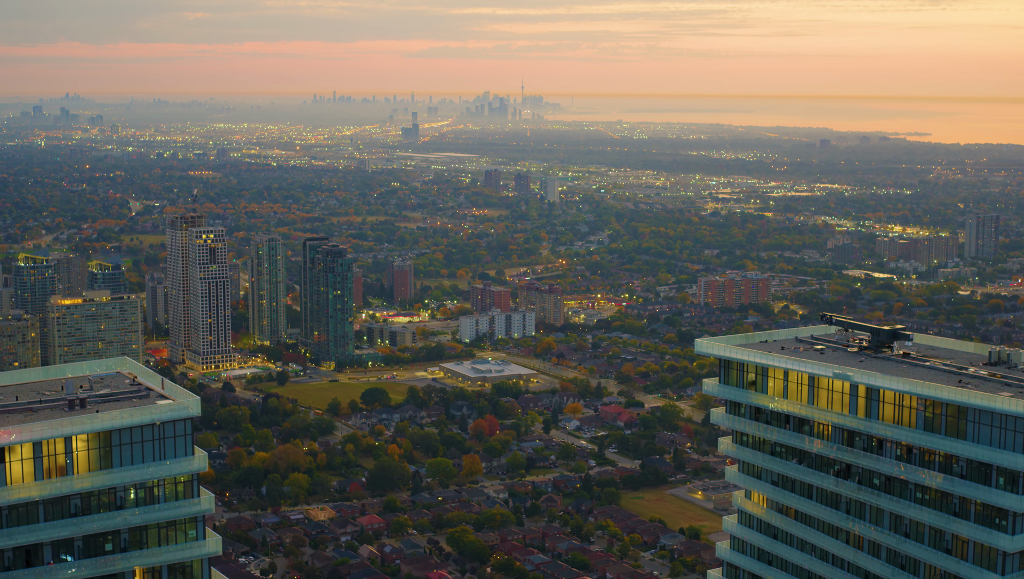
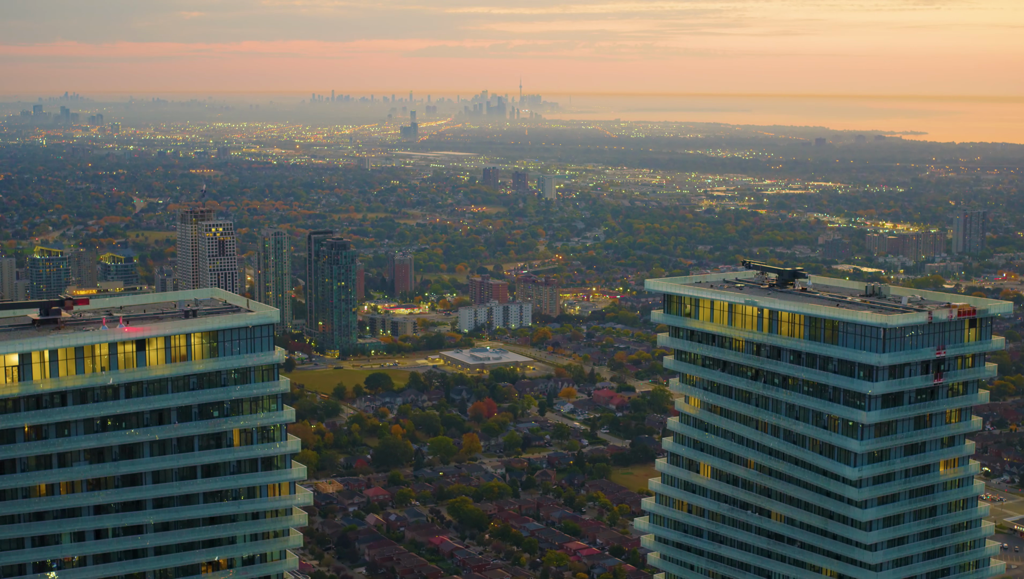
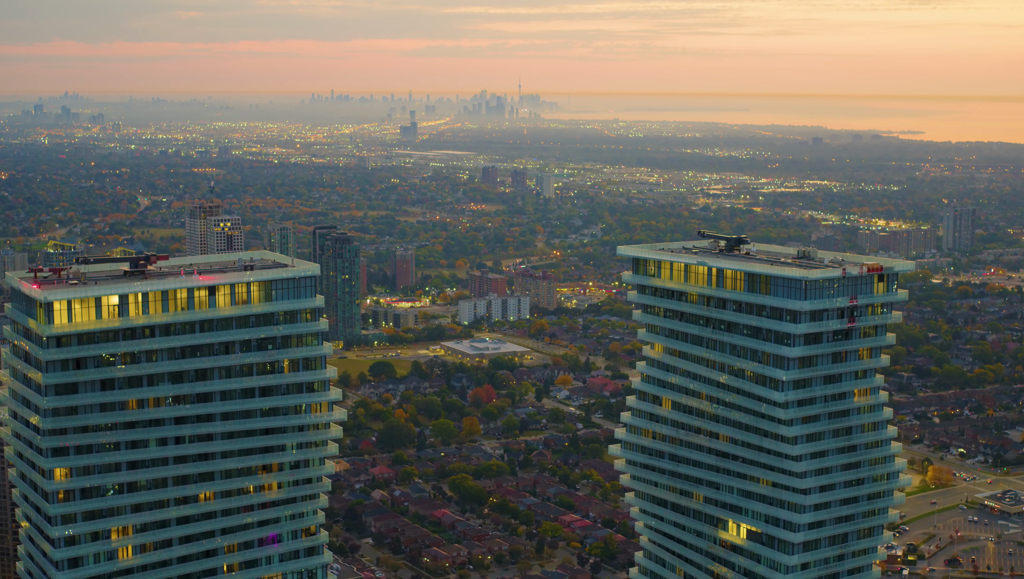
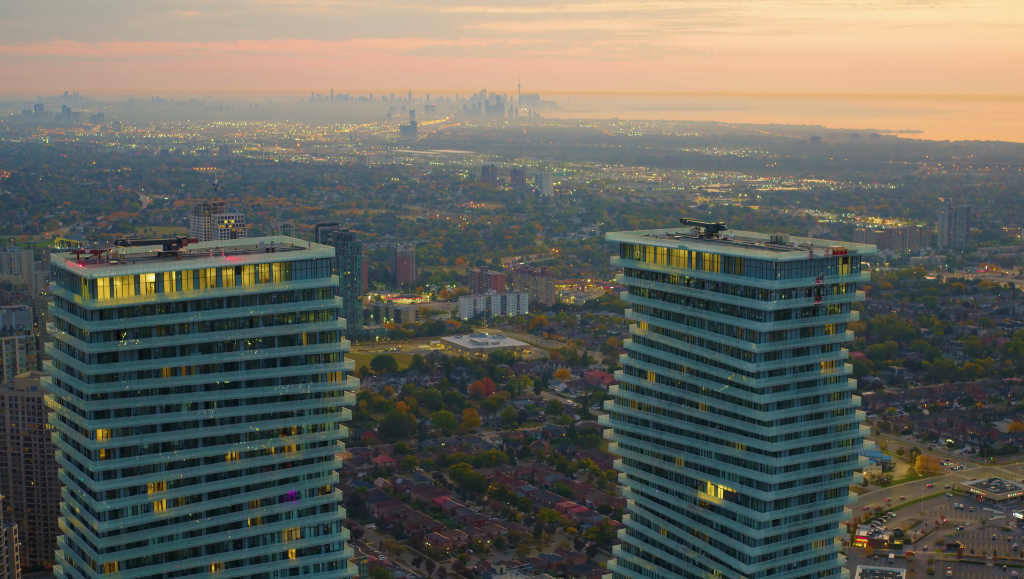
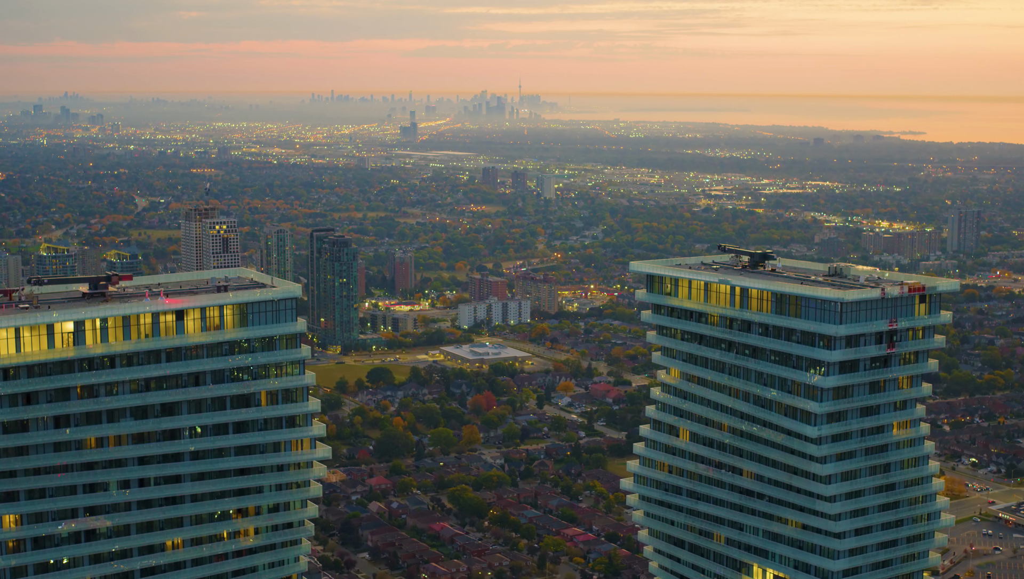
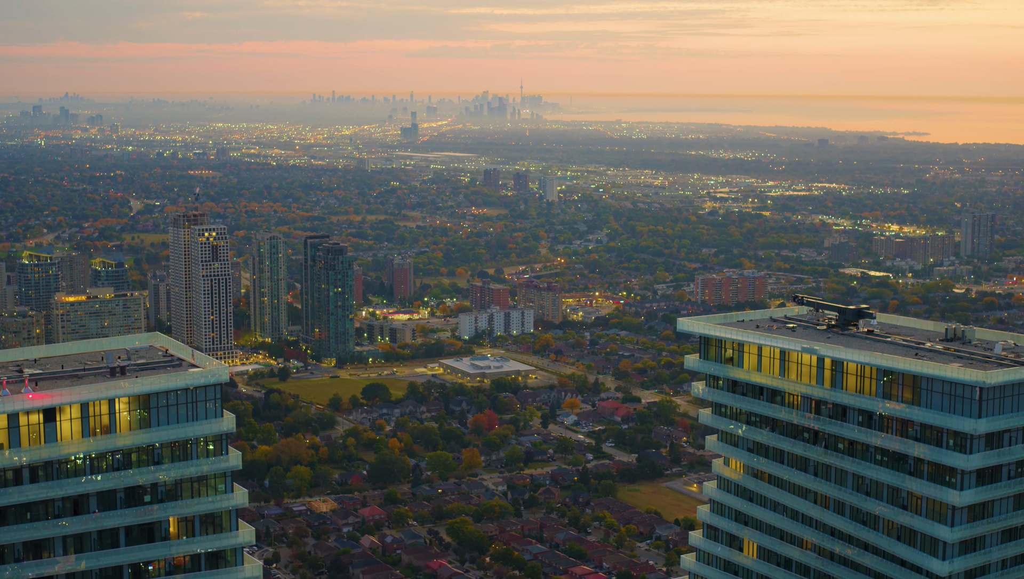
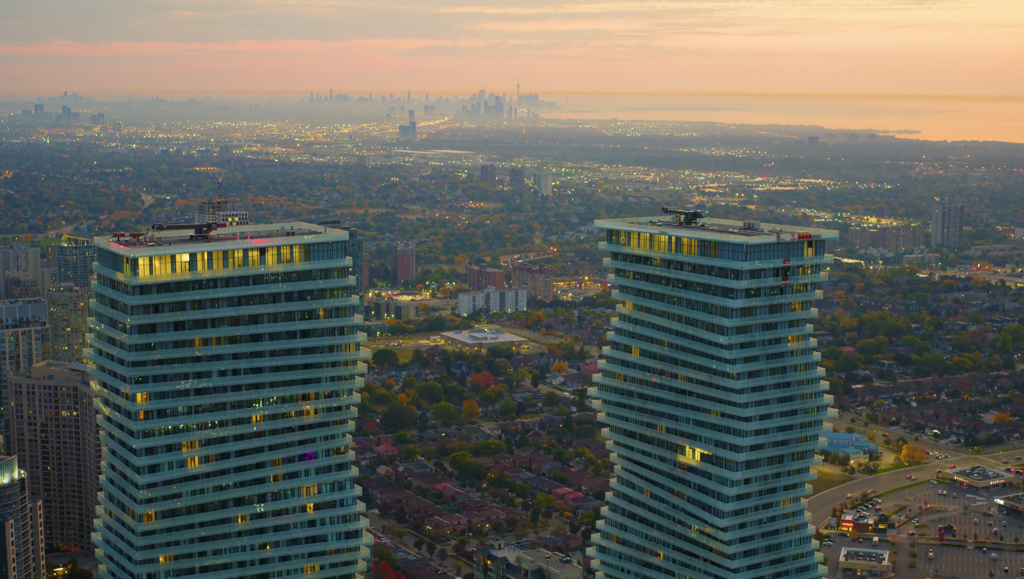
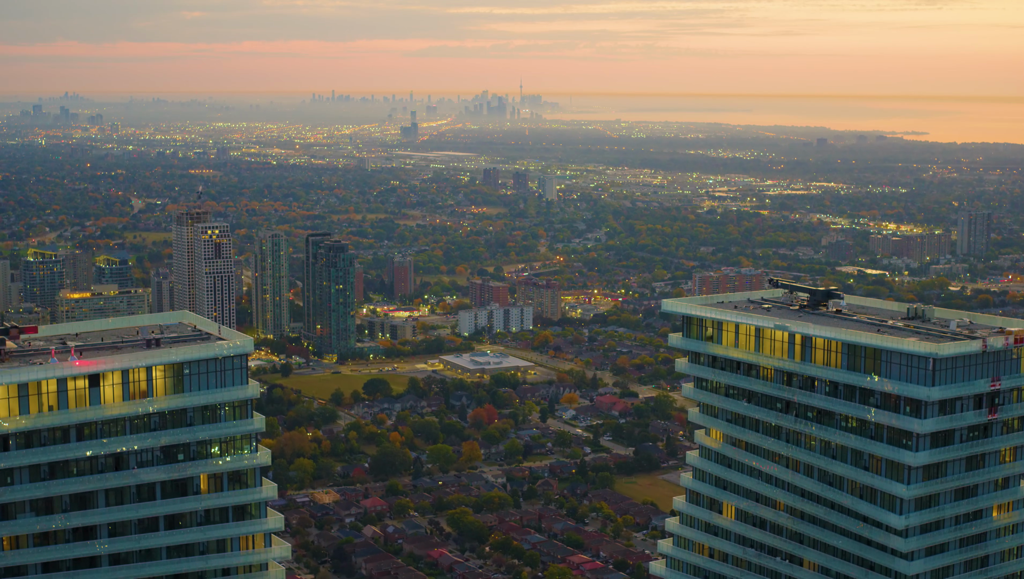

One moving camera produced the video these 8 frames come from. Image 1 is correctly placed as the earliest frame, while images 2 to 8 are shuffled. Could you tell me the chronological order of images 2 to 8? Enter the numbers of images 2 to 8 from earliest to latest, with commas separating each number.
6, 8, 2, 5, 3, 4, 7
